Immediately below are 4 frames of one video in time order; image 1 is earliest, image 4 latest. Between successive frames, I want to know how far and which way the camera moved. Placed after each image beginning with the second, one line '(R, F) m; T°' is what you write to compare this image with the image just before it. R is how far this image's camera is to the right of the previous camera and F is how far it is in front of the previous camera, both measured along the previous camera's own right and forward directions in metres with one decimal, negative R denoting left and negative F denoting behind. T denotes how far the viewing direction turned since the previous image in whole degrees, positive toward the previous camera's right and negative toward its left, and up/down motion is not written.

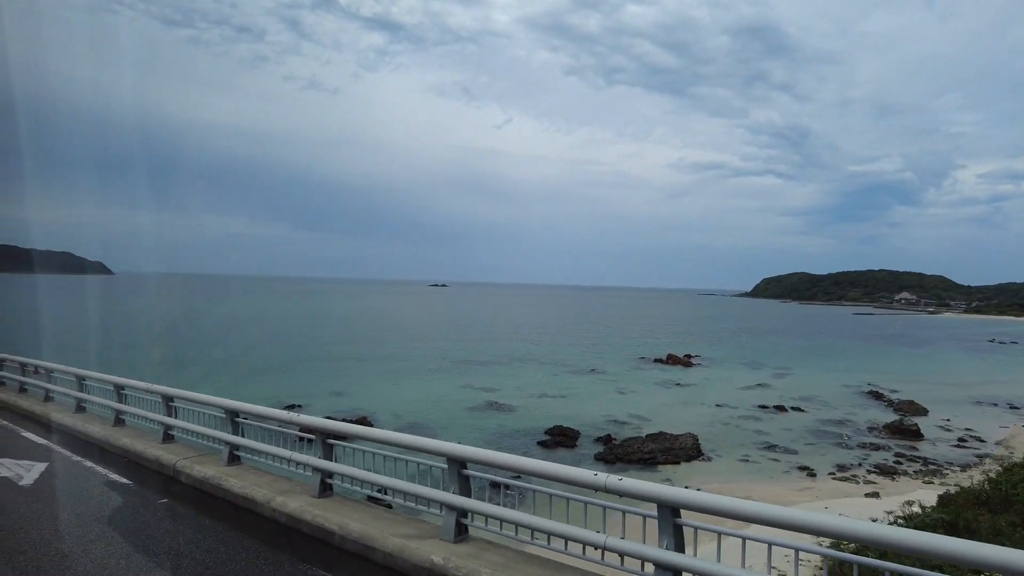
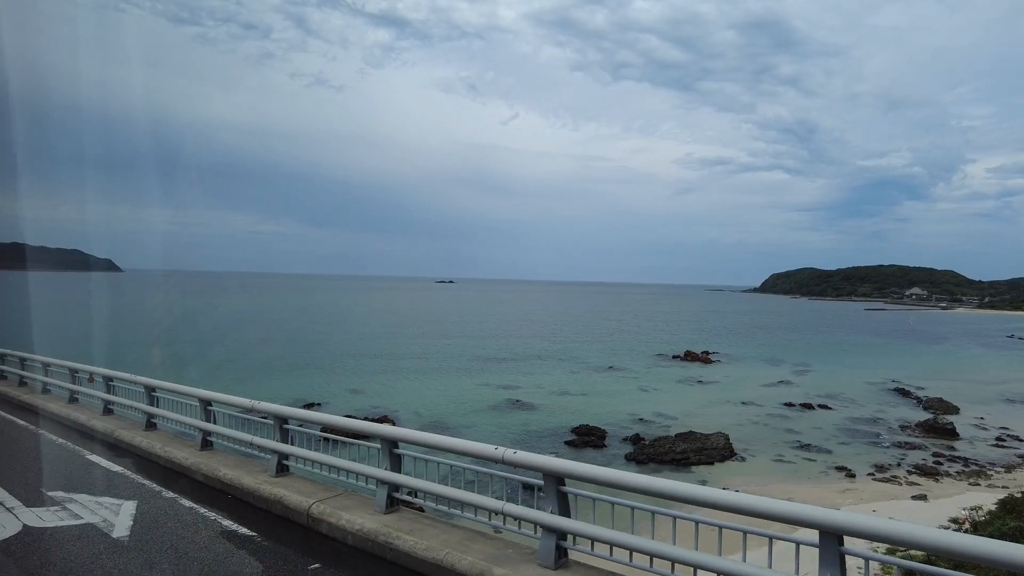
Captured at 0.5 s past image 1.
(-0.8, +0.7) m; -1°
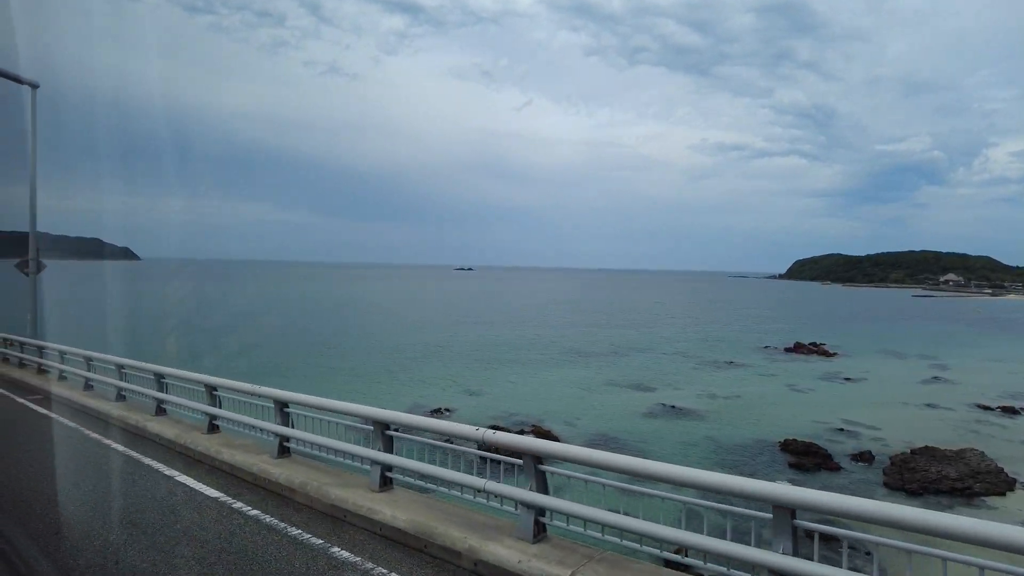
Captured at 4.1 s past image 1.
(-6.3, +5.2) m; -1°
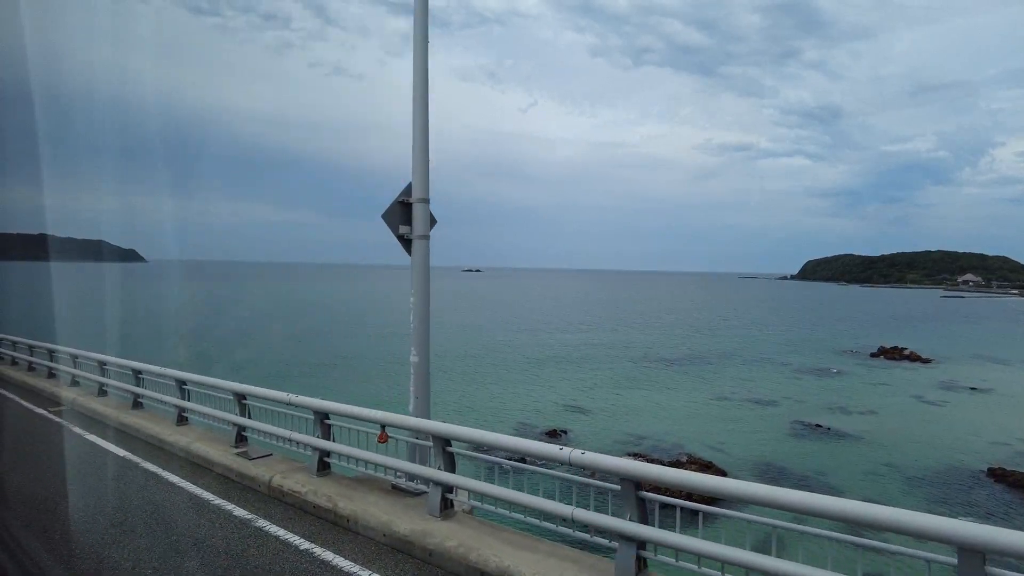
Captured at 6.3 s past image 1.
(-4.3, +3.7) m; 0°
